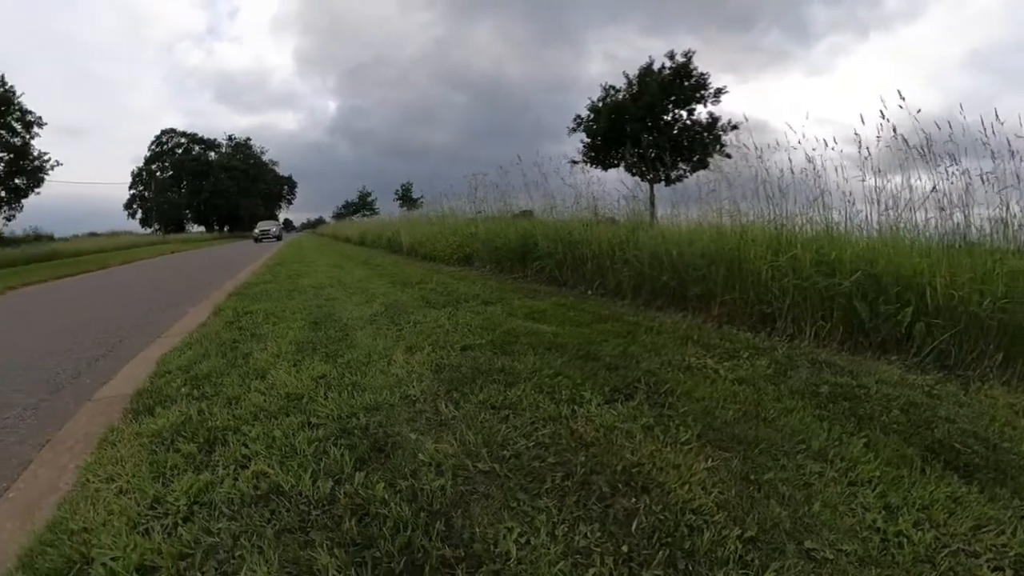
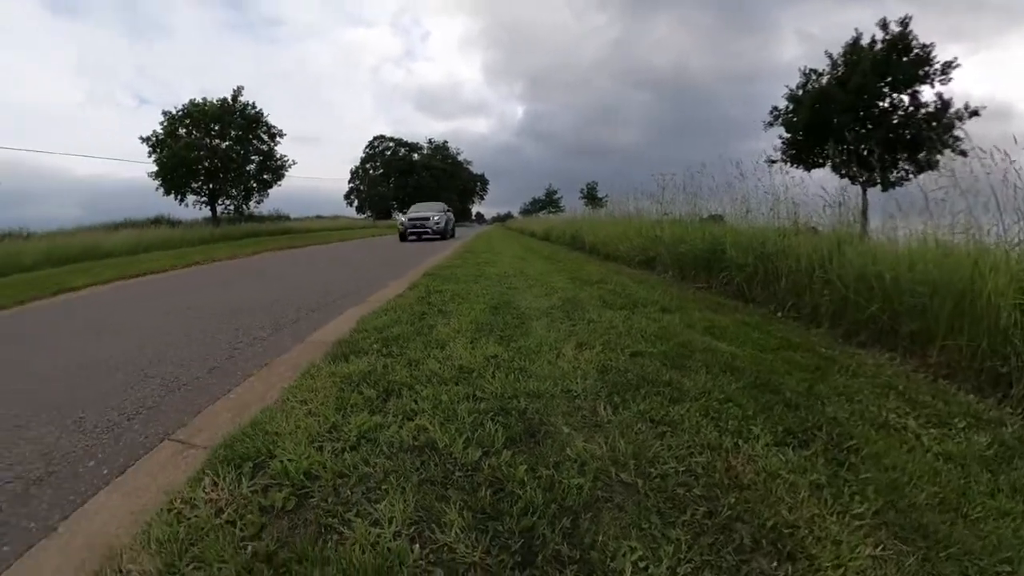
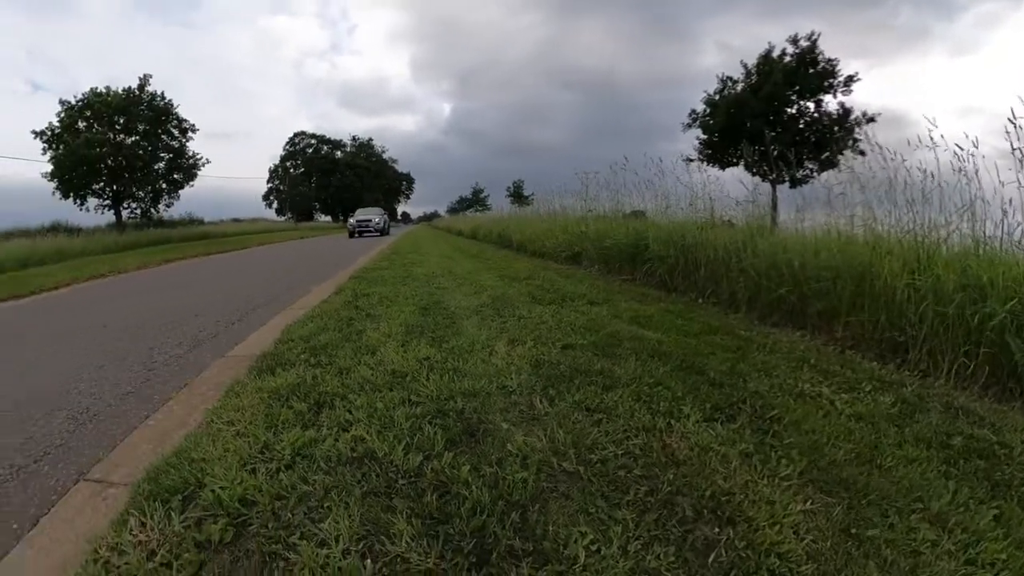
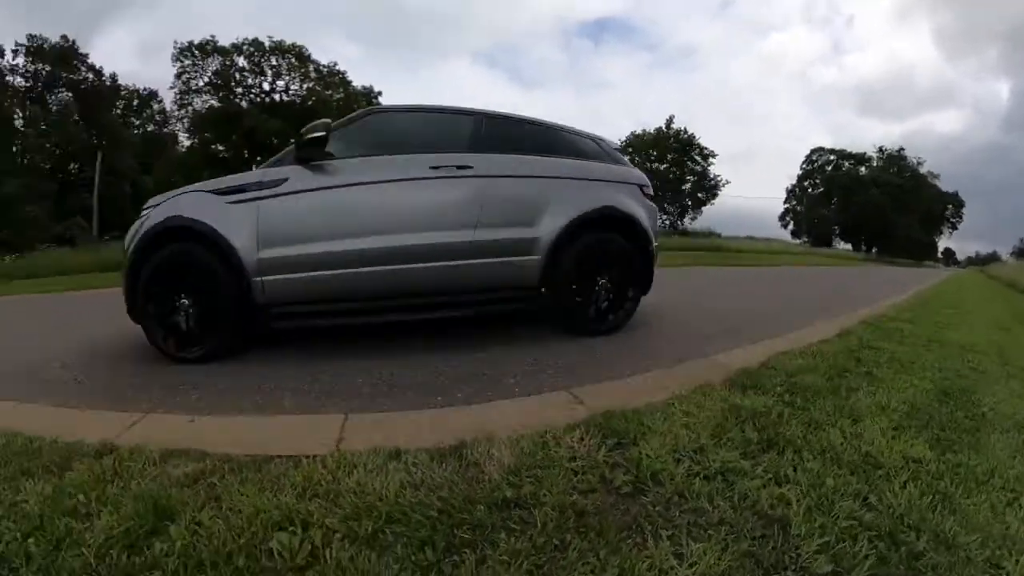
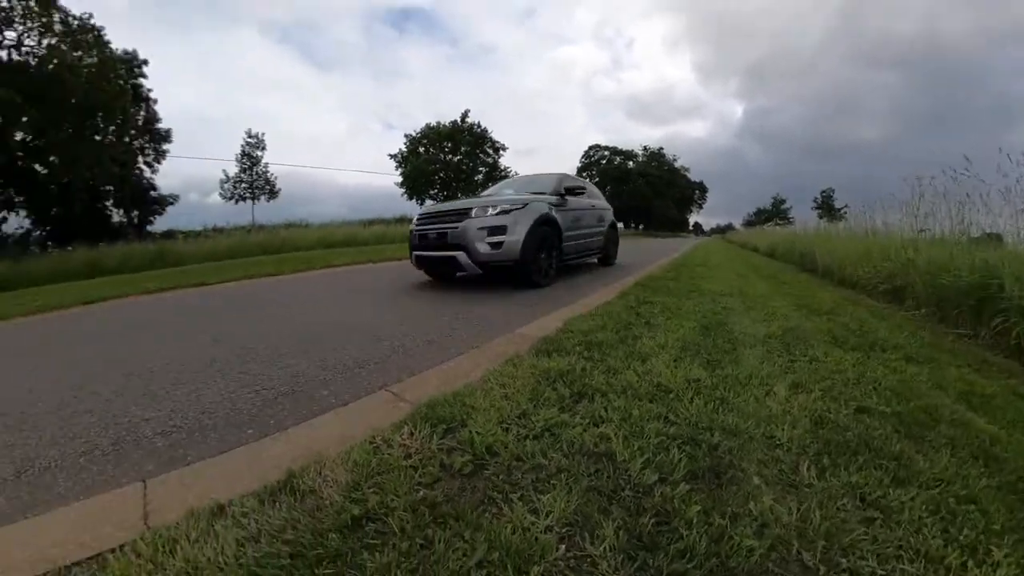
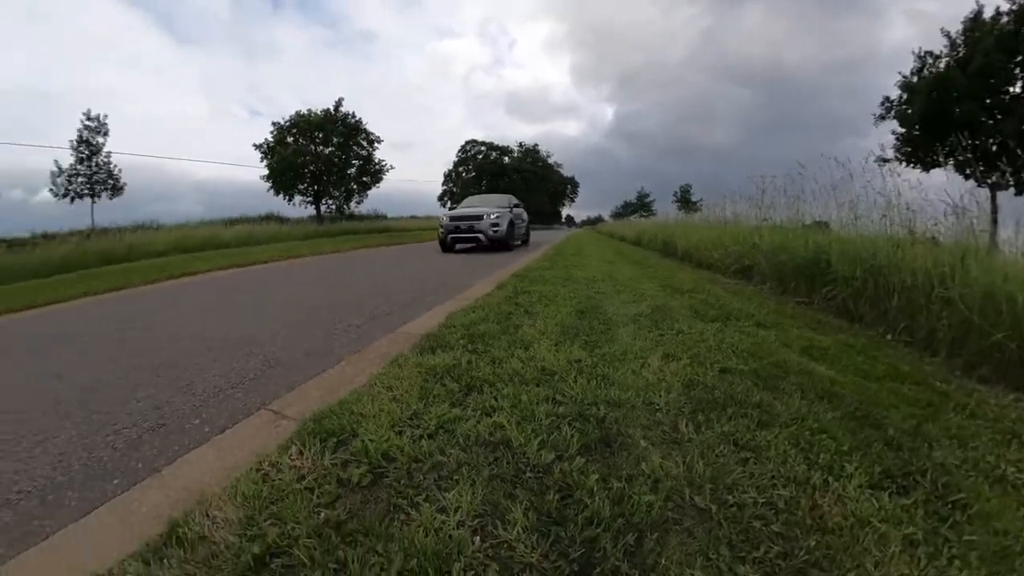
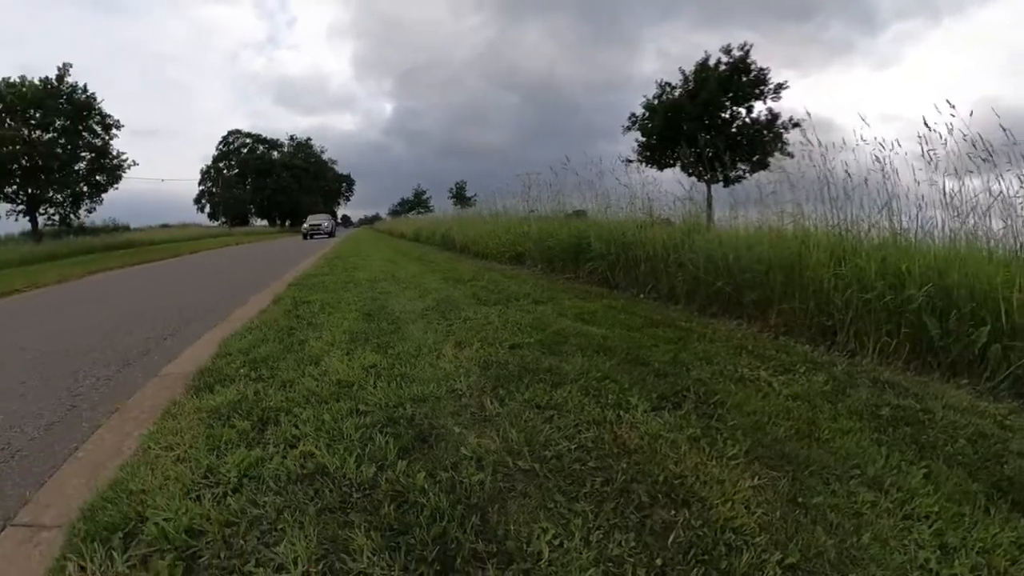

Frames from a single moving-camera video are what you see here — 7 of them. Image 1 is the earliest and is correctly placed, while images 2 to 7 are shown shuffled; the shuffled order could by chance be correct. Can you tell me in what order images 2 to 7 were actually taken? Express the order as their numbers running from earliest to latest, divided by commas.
7, 3, 2, 6, 5, 4
